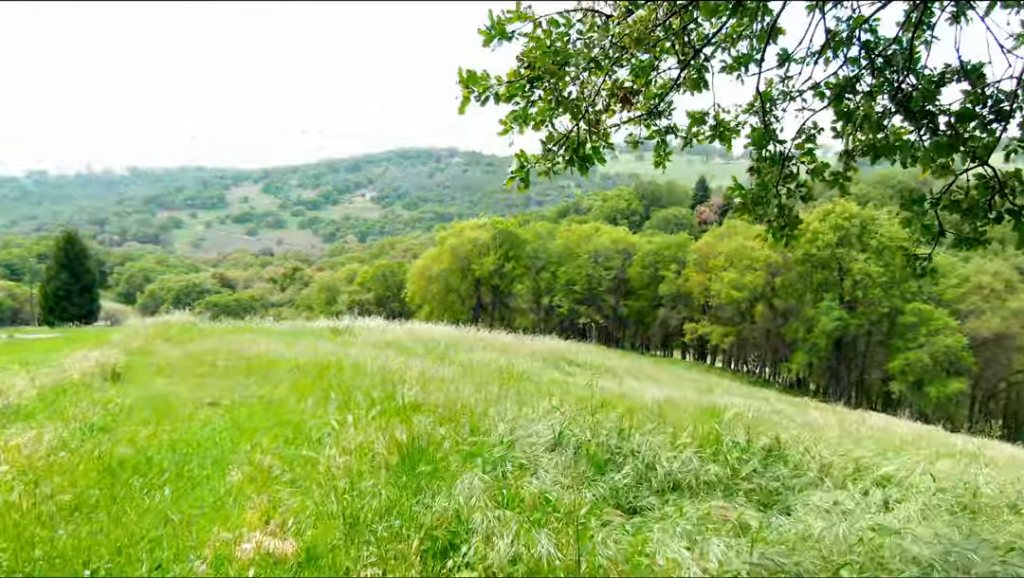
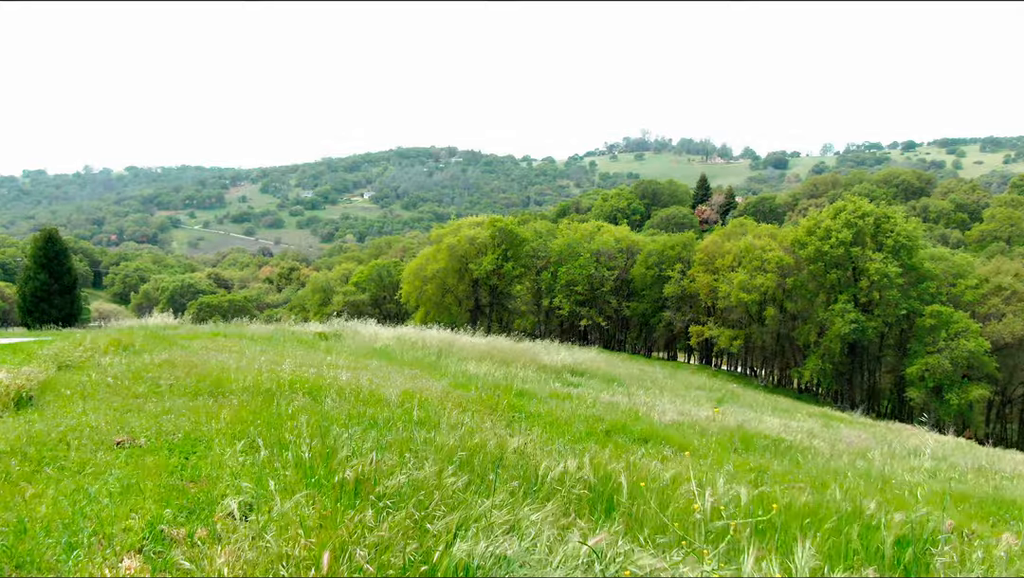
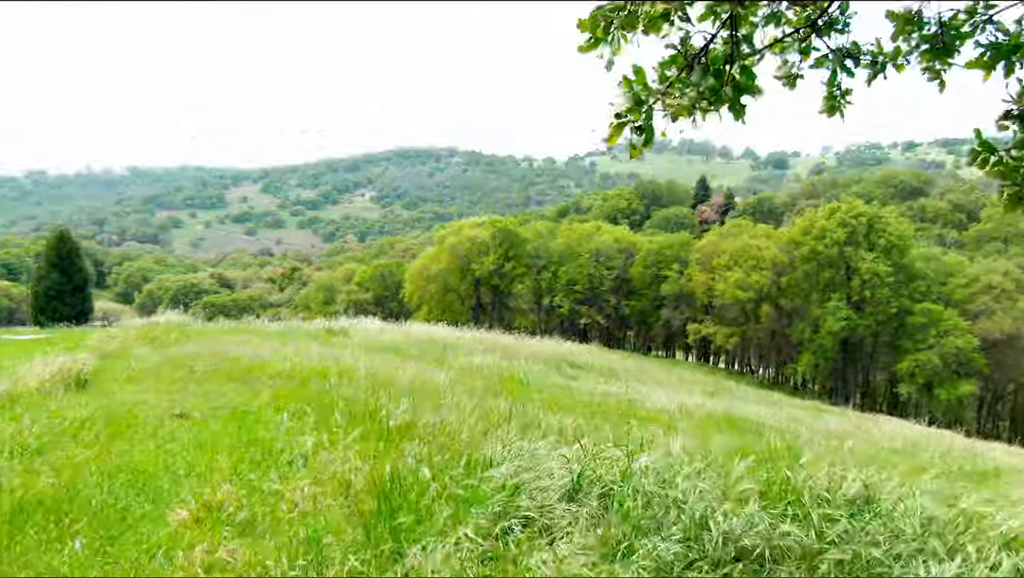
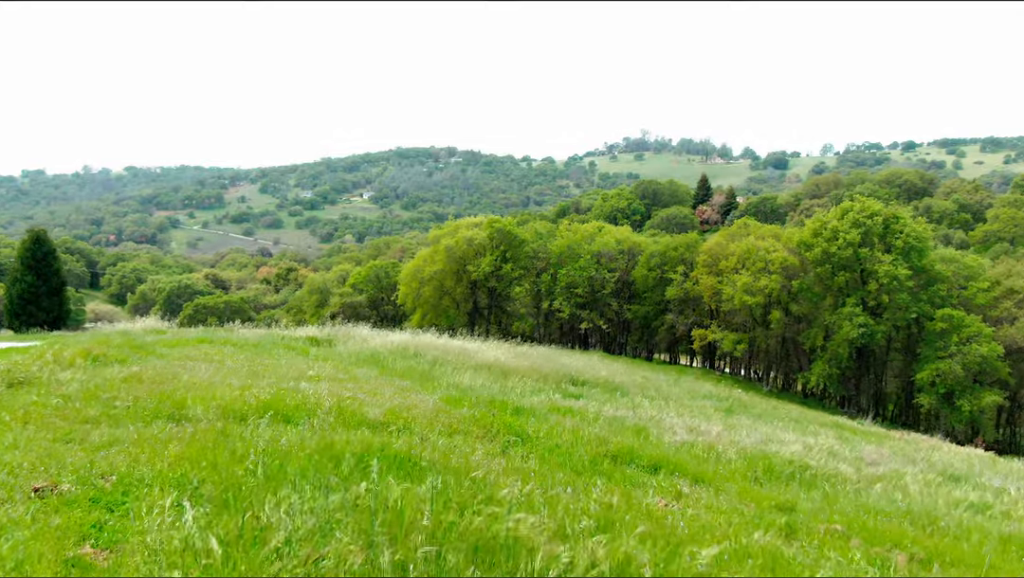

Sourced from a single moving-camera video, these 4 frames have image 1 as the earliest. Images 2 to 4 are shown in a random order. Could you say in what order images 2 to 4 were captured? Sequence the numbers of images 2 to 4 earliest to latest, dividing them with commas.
3, 2, 4
